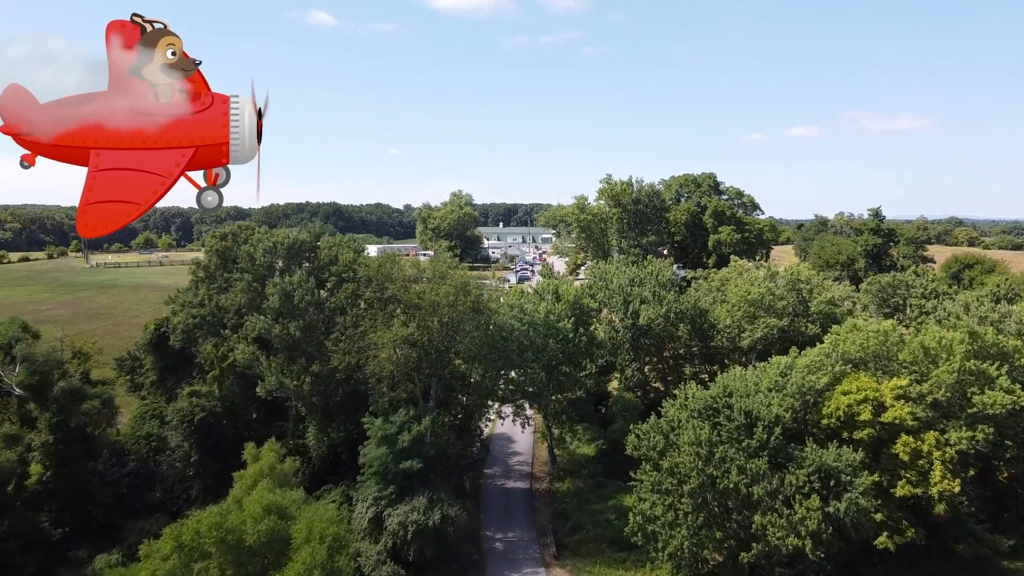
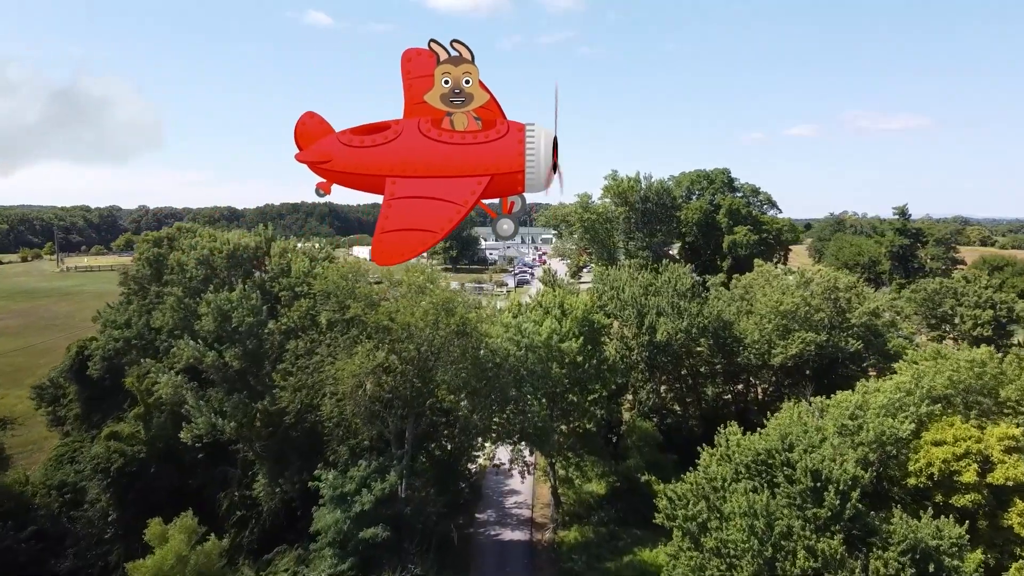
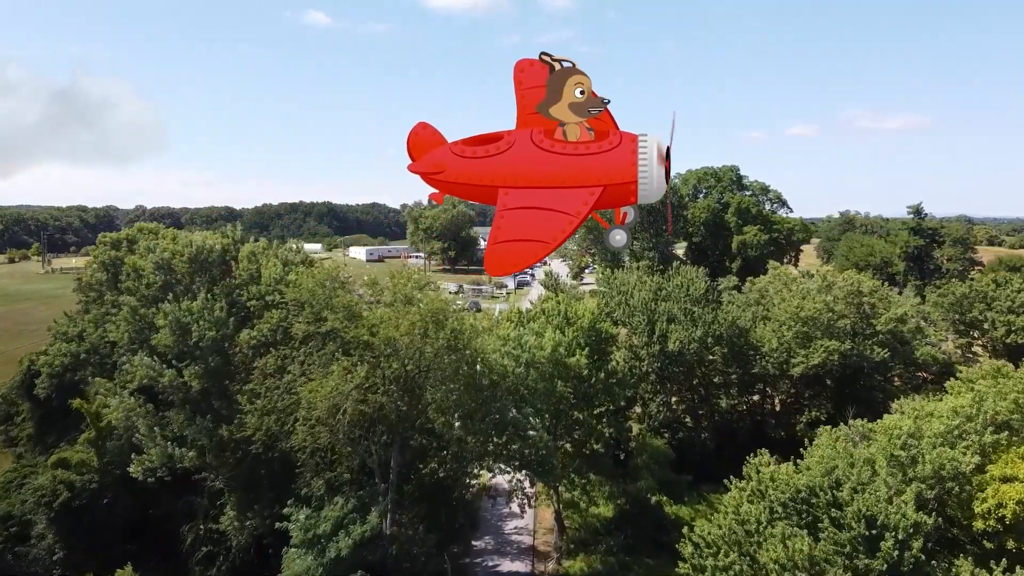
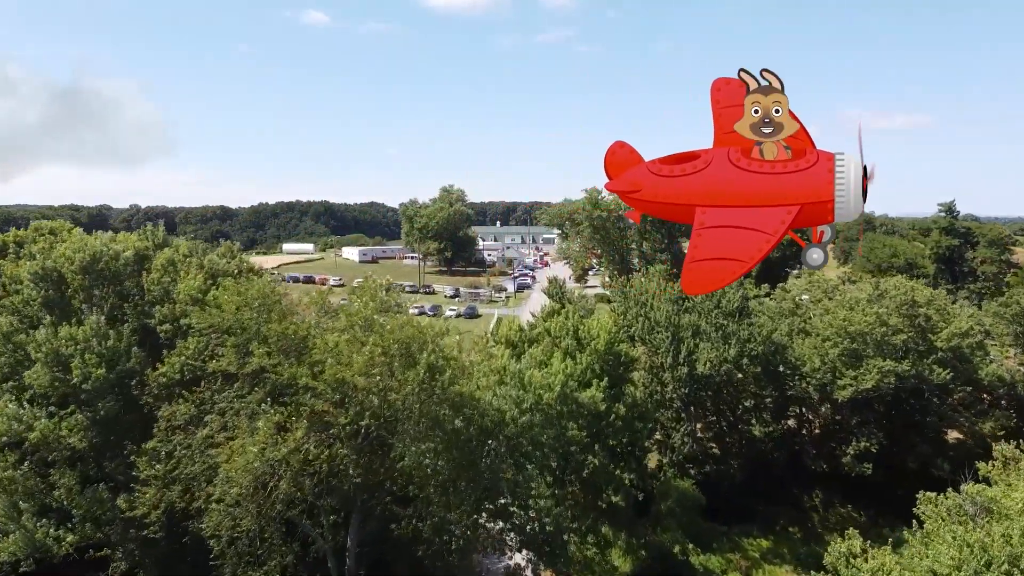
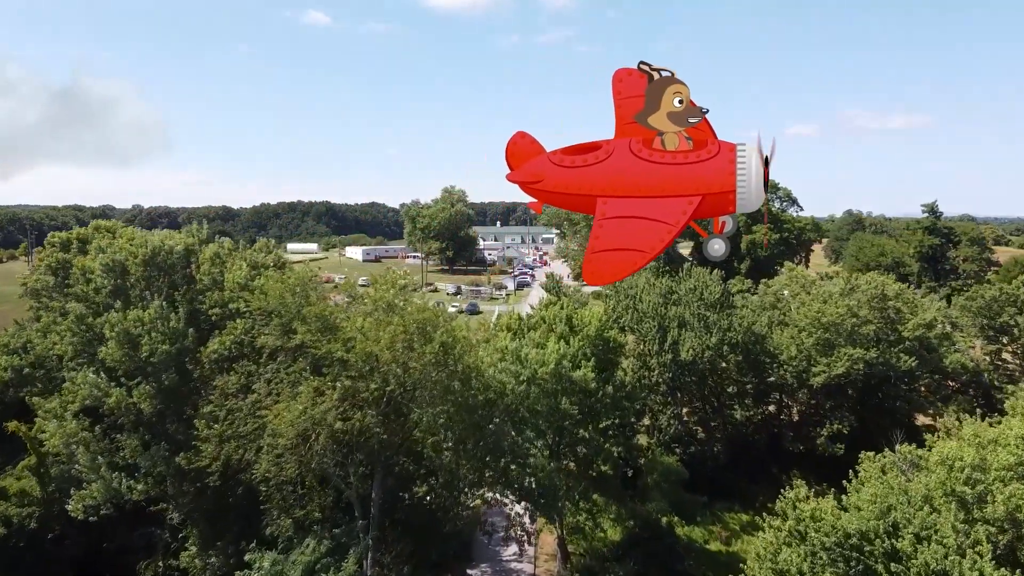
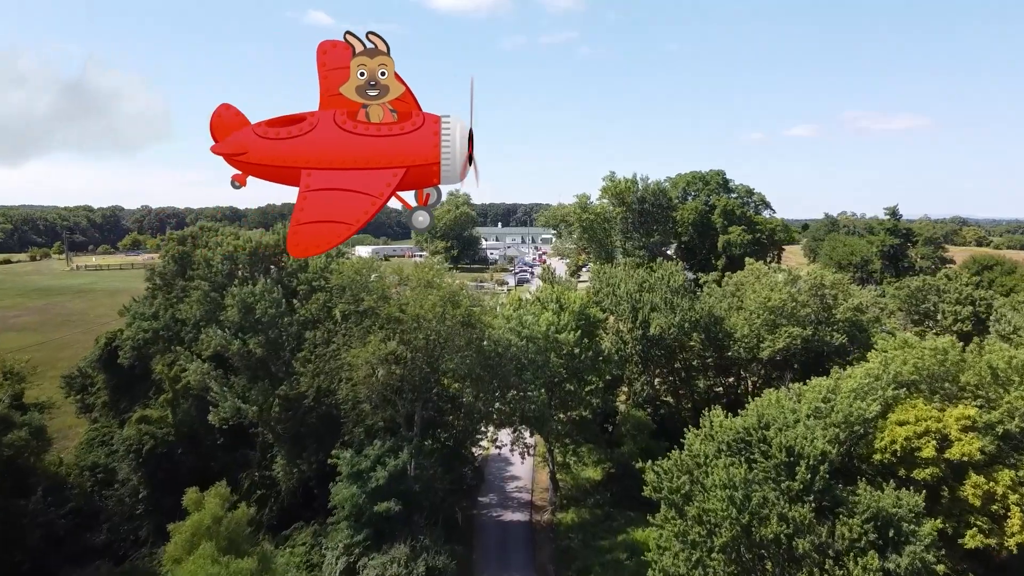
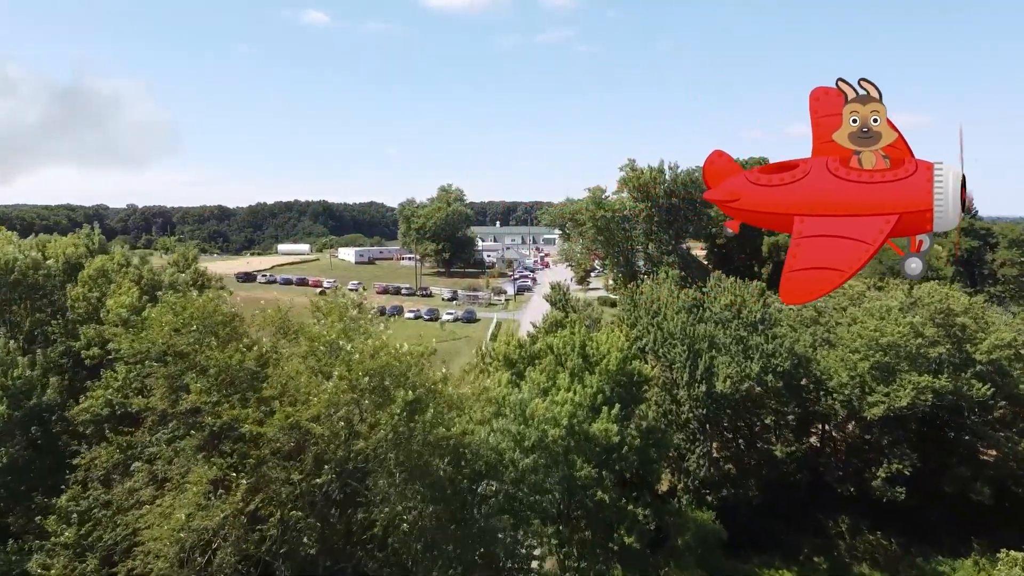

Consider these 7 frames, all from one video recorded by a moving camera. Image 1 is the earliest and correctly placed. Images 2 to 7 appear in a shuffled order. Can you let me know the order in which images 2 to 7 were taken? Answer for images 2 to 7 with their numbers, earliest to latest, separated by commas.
6, 2, 3, 5, 4, 7
